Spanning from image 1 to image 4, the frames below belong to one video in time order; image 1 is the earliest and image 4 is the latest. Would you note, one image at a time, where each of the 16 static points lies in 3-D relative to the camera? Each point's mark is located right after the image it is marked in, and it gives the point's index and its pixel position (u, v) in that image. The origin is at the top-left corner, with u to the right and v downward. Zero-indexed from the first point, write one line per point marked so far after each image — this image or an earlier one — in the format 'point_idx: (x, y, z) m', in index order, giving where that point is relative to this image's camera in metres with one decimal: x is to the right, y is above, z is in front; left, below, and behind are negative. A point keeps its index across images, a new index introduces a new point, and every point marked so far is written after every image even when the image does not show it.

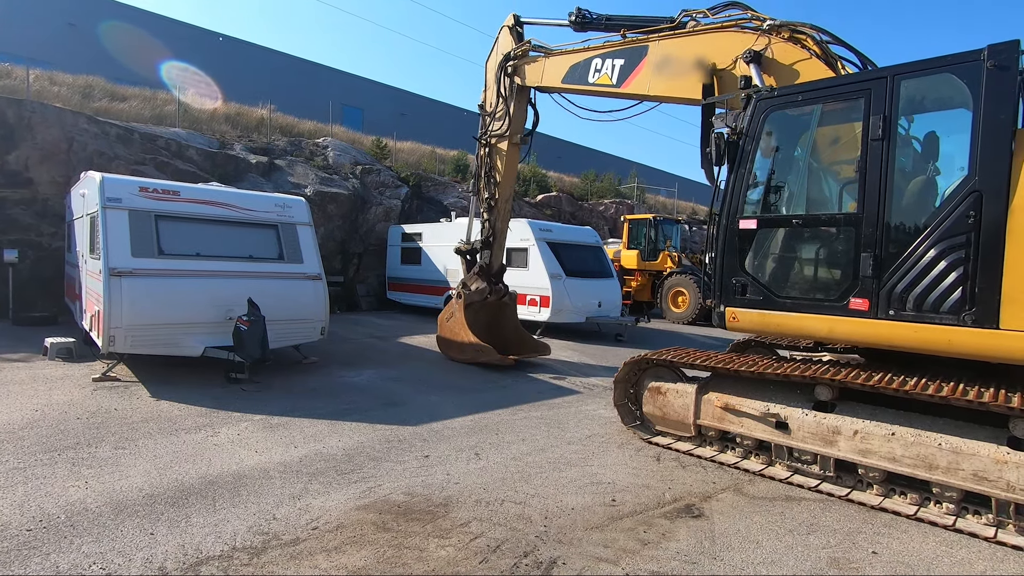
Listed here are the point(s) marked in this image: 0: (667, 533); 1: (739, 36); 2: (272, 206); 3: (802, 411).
0: (+0.9, -1.5, +3.2) m
1: (+2.1, +2.4, +5.0) m
2: (-3.3, +1.1, +7.3) m
3: (+2.1, -0.7, +3.8) m
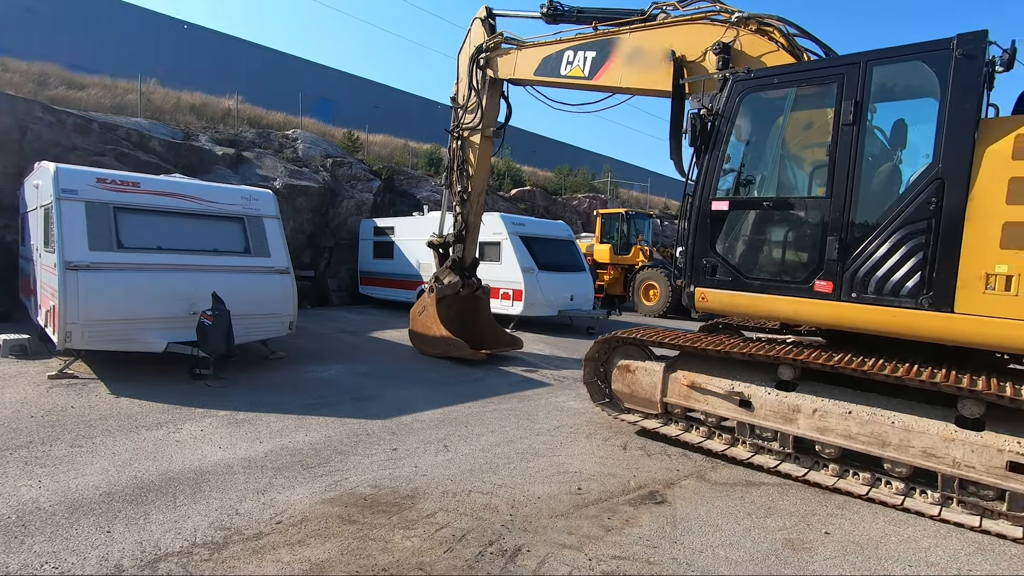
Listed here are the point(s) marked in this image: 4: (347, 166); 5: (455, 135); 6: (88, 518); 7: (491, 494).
0: (+0.7, -1.4, +3.3) m
1: (+1.8, +2.5, +5.1) m
2: (-3.6, +1.2, +7.2) m
3: (+1.8, -0.7, +3.9) m
4: (-5.4, +4.0, +17.5) m
5: (-0.9, +2.3, +8.0) m
6: (-2.4, -1.3, +3.0) m
7: (-0.1, -1.4, +3.6) m
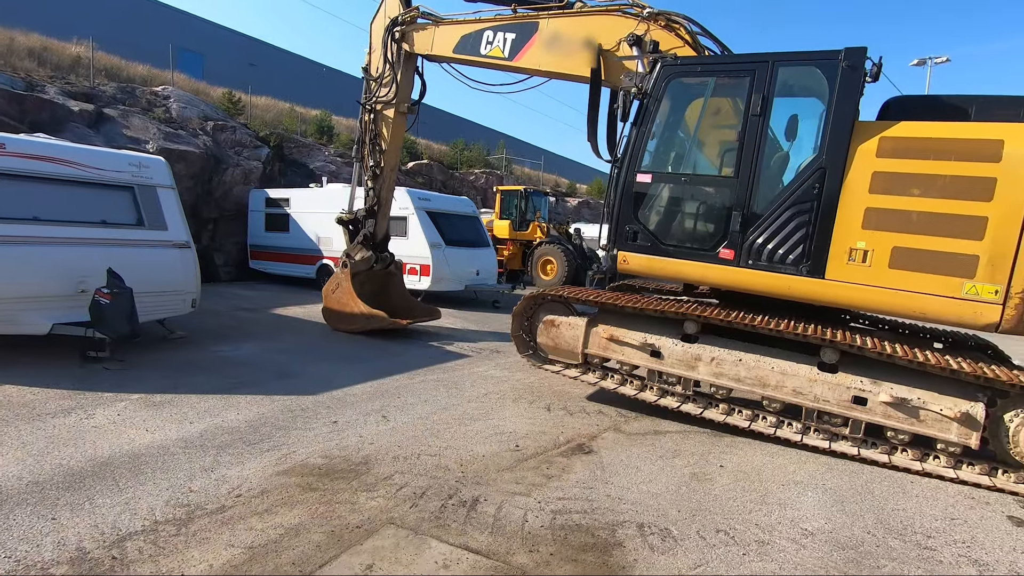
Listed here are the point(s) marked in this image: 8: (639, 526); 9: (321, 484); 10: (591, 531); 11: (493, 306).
0: (+0.4, -1.3, +3.8) m
1: (+1.1, +2.7, +5.5) m
2: (-4.7, +1.5, +6.5) m
3: (+1.4, -0.5, +4.6) m
4: (-8.5, +4.7, +16.1) m
5: (-2.1, +2.6, +7.9) m
6: (-2.6, -1.2, +2.8) m
7: (-0.5, -1.2, +3.8) m
8: (+0.7, -1.3, +3.0) m
9: (-1.2, -1.2, +3.3) m
10: (+0.4, -1.3, +3.0) m
11: (-0.4, -0.4, +12.2) m
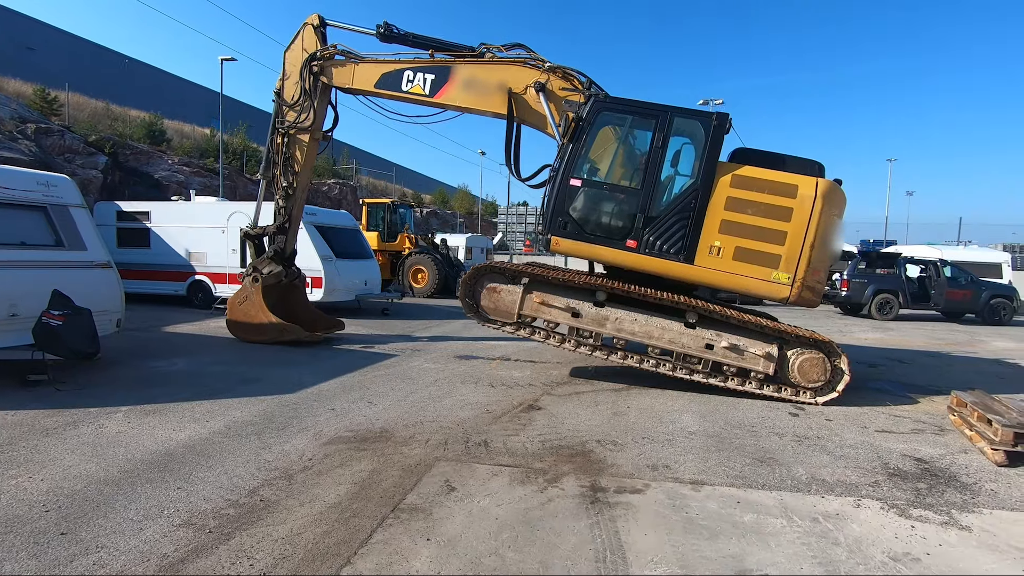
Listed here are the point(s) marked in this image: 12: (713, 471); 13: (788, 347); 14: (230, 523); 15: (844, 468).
0: (+0.2, -1.3, +5.2) m
1: (+0.2, +2.7, +7.1) m
2: (-5.6, +1.2, +6.4) m
3: (+0.8, -0.5, +6.3) m
4: (-12.2, +4.1, +14.4) m
5: (-3.6, +2.4, +8.4) m
6: (-2.4, -1.3, +3.4) m
7: (-0.7, -1.2, +5.0) m
8: (+0.7, -1.3, +4.6) m
9: (-1.2, -1.3, +4.3) m
10: (+0.5, -1.3, +4.4) m
11: (-3.1, -0.6, +13.0) m
12: (+1.5, -1.4, +4.0) m
13: (+3.0, -0.7, +5.9) m
14: (-1.6, -1.3, +3.0) m
15: (+2.5, -1.4, +4.1) m
